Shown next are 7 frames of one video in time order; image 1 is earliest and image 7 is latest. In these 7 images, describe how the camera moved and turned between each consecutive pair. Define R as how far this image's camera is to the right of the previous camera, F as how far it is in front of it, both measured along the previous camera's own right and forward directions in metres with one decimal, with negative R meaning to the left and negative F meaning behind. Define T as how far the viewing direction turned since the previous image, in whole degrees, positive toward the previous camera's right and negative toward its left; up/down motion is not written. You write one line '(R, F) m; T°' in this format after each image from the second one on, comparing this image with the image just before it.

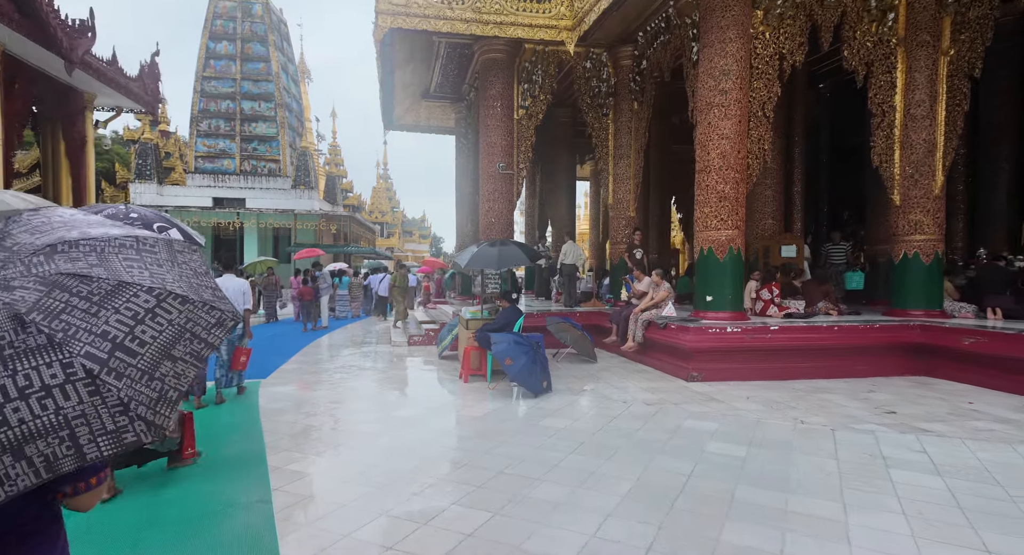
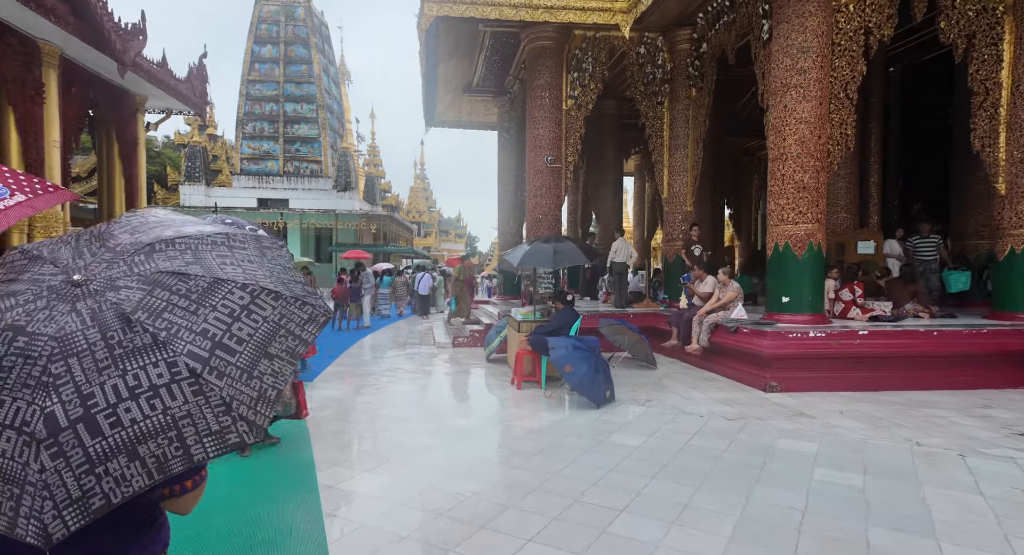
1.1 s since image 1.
(-0.2, +0.4) m; -4°
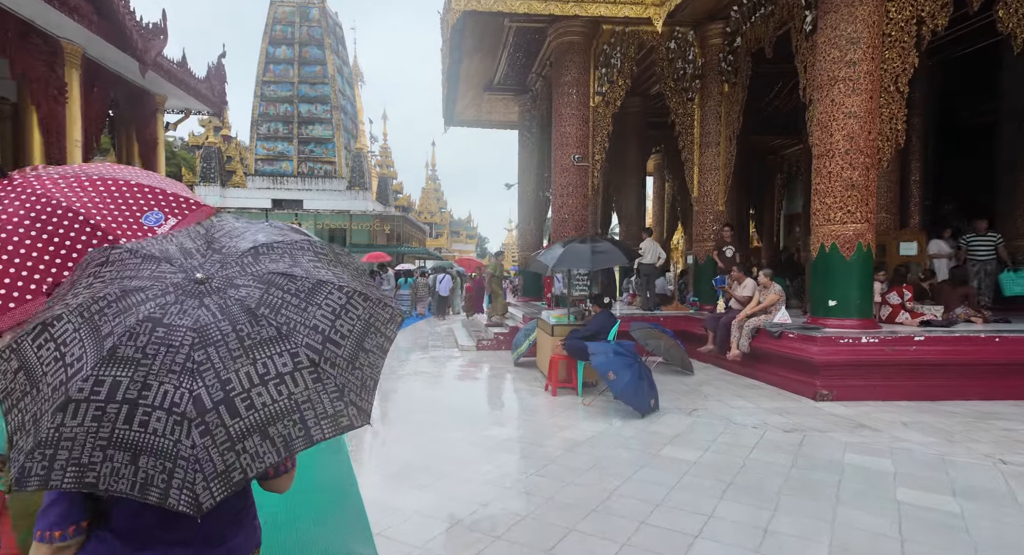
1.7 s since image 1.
(-0.3, +0.2) m; -1°
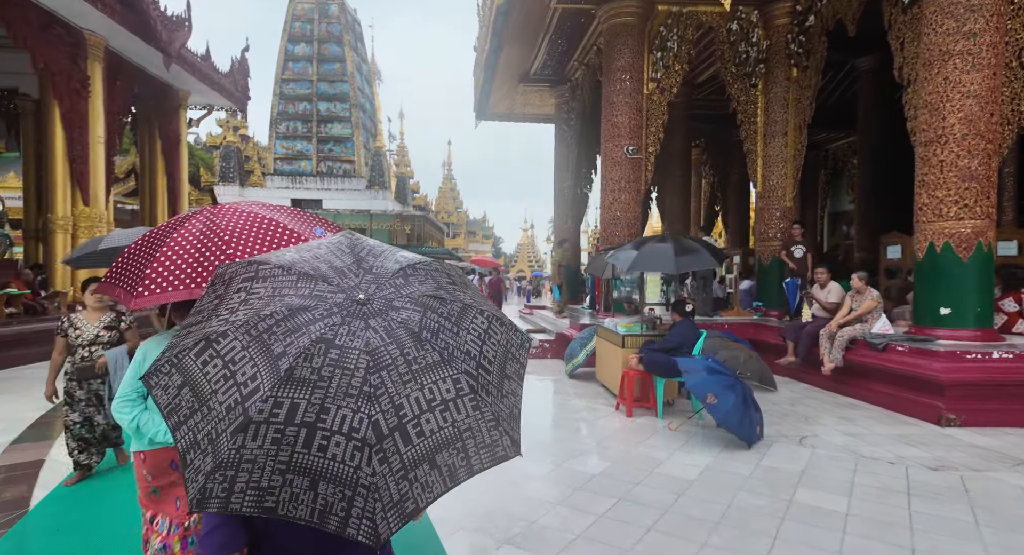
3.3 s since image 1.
(-0.5, +0.7) m; -1°
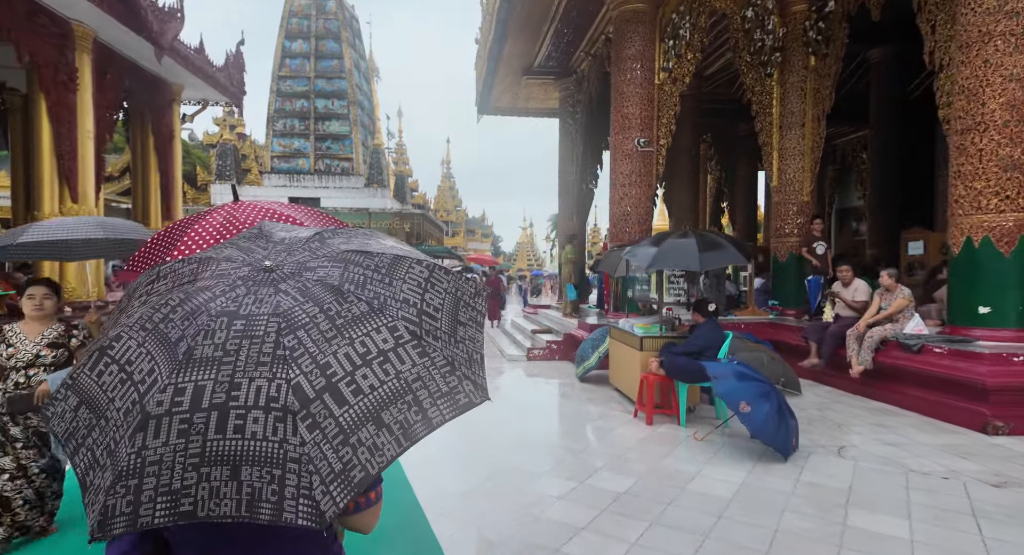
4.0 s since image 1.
(-0.1, +0.3) m; 0°
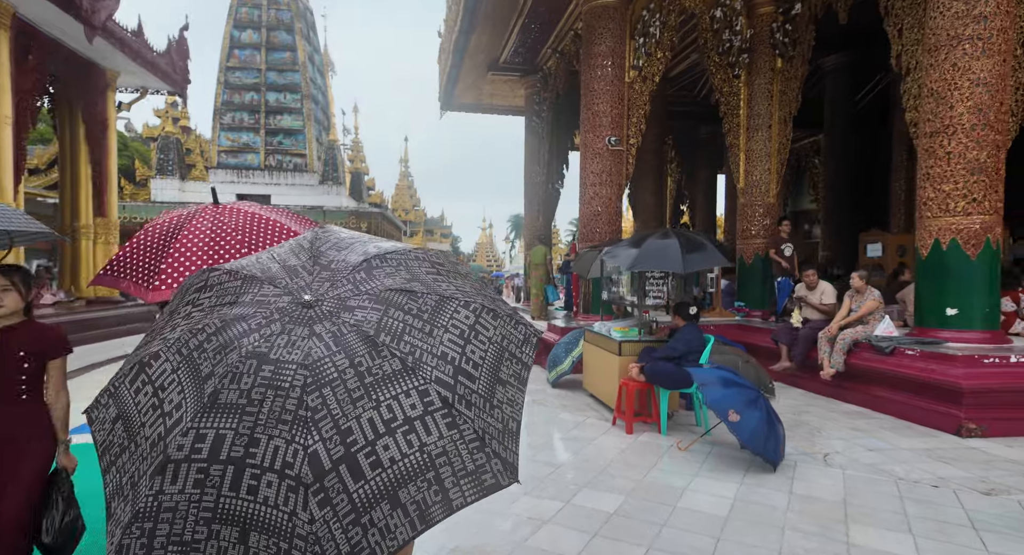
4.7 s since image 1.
(-0.1, +0.3) m; +4°
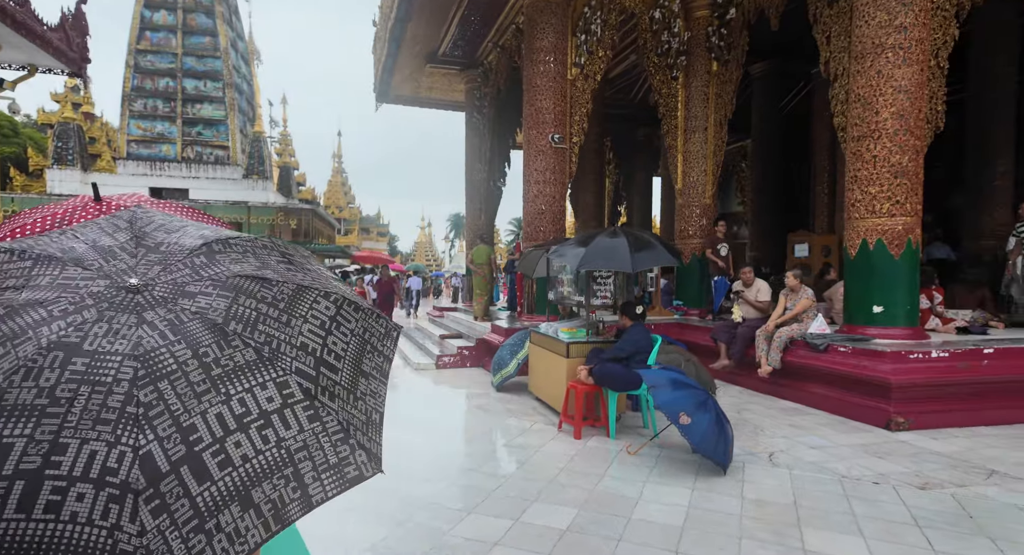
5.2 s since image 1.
(0.0, +0.2) m; +7°
